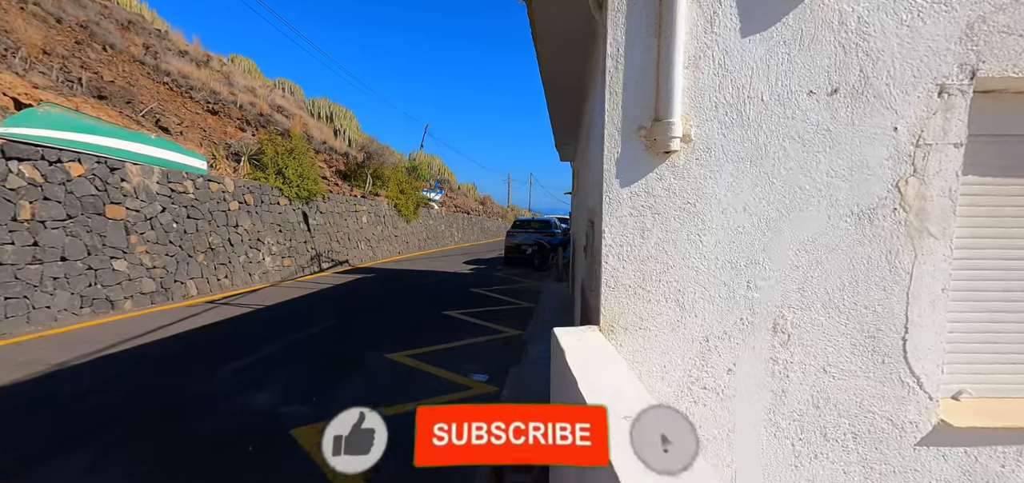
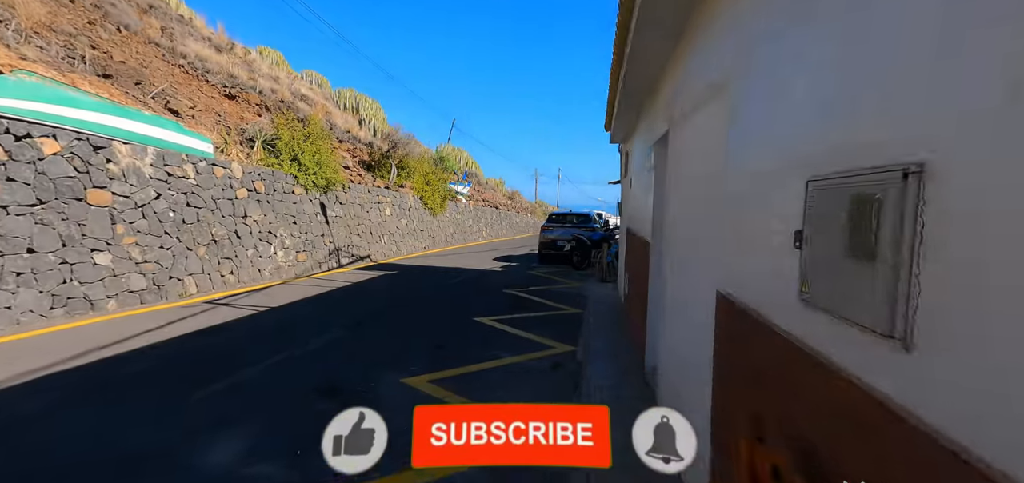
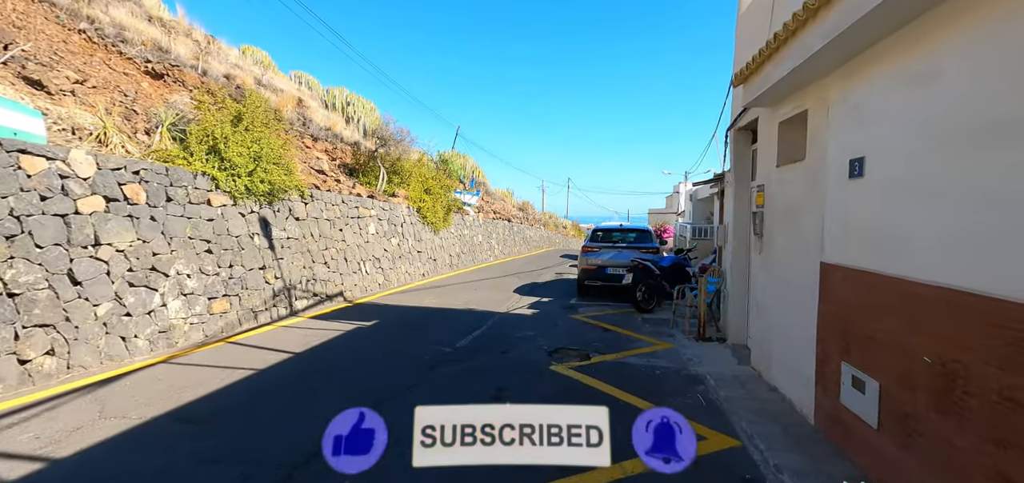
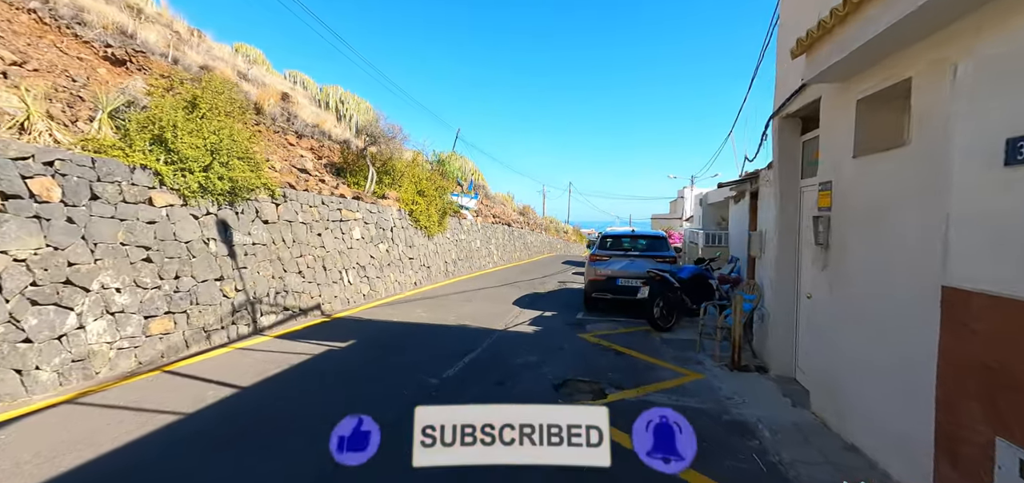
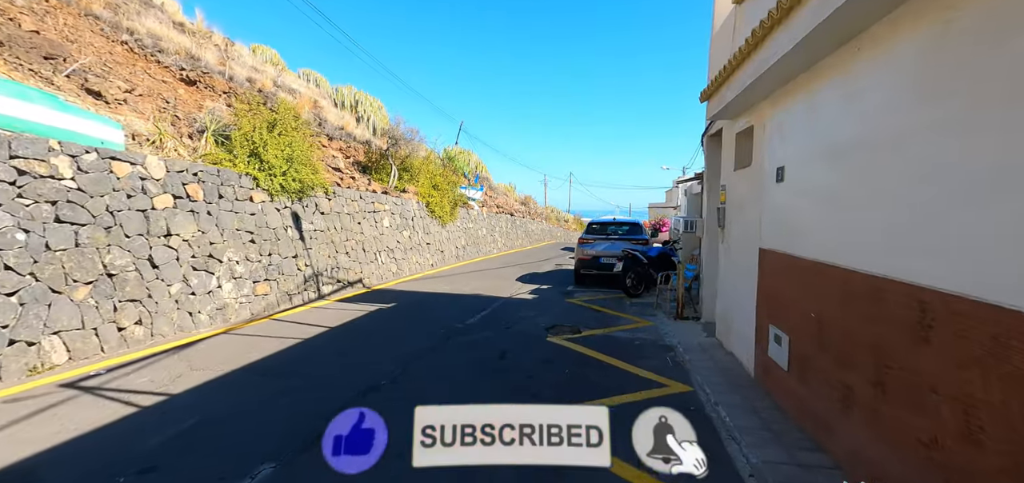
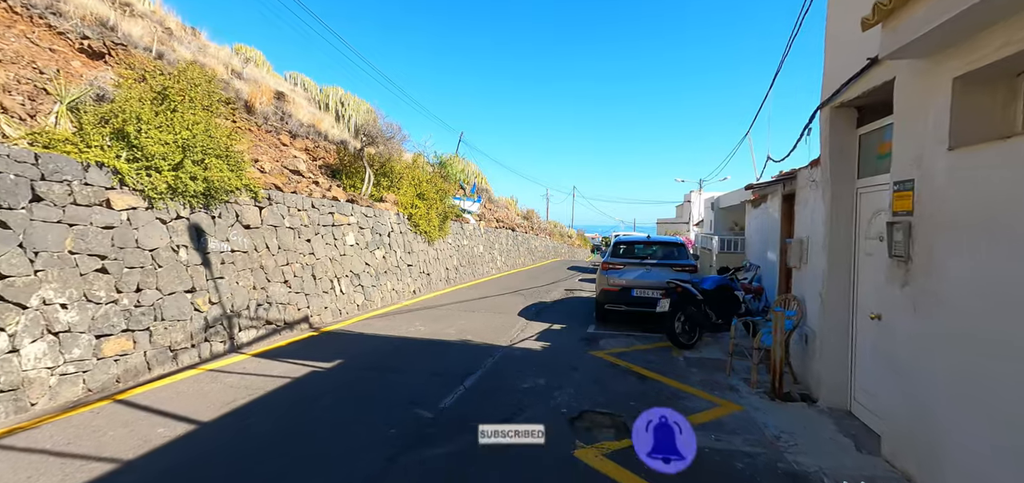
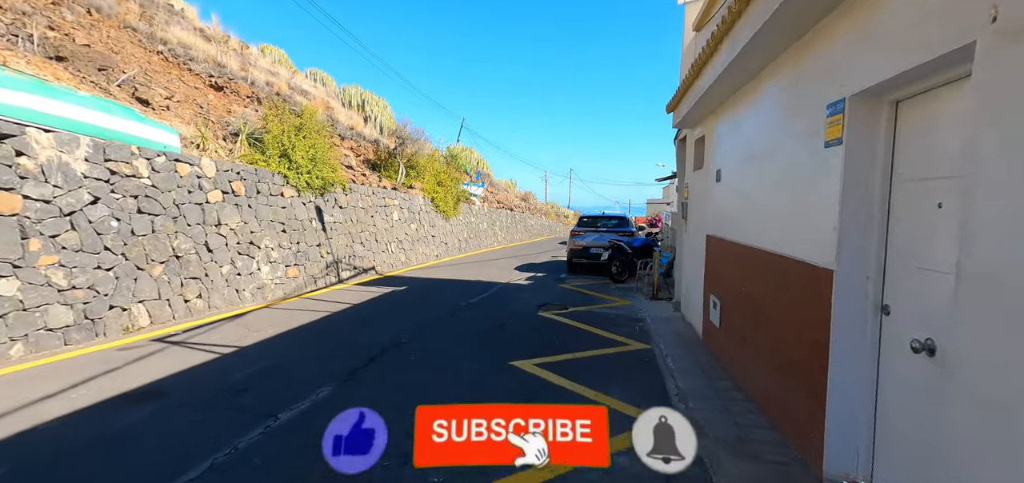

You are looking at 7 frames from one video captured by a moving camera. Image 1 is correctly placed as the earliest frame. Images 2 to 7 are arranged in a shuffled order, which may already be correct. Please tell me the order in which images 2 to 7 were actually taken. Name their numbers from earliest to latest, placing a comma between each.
2, 7, 5, 3, 4, 6
